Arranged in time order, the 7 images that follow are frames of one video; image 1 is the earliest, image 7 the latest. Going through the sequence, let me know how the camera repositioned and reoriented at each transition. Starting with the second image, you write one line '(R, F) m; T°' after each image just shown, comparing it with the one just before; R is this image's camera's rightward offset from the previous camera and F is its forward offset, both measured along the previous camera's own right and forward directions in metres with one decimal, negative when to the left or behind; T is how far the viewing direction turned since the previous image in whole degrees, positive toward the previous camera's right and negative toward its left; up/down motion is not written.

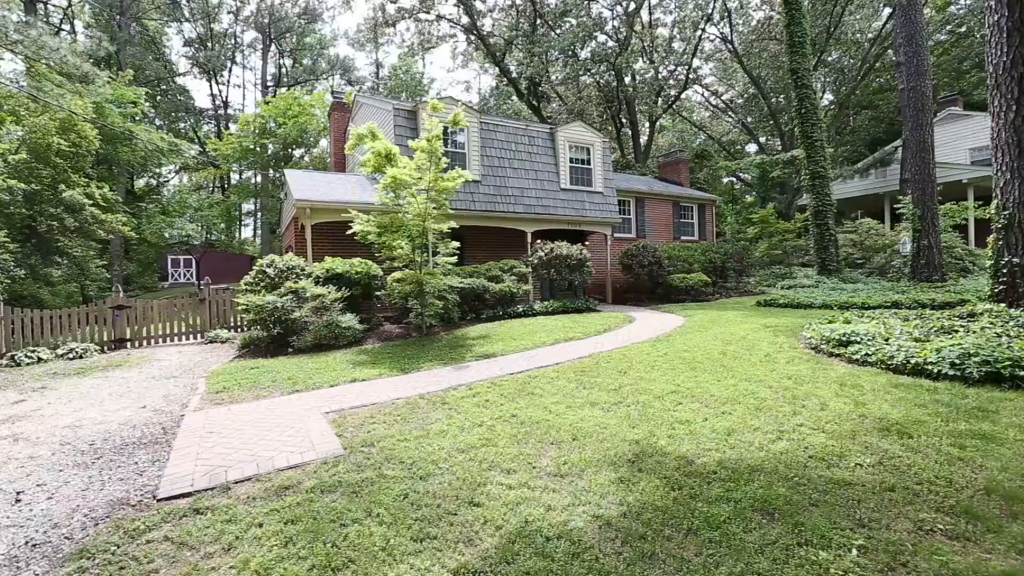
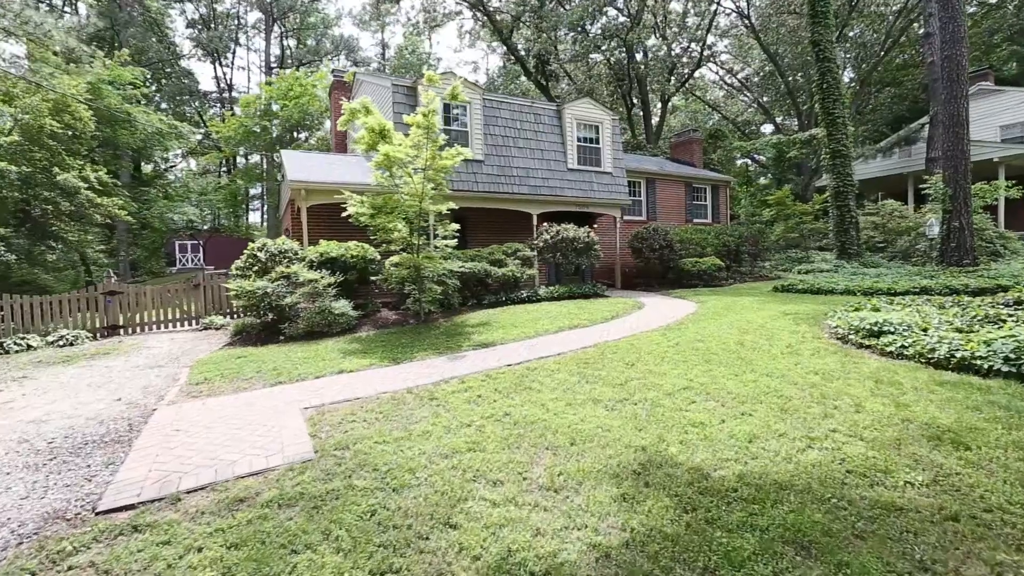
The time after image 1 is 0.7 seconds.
(+0.1, +0.4) m; -1°
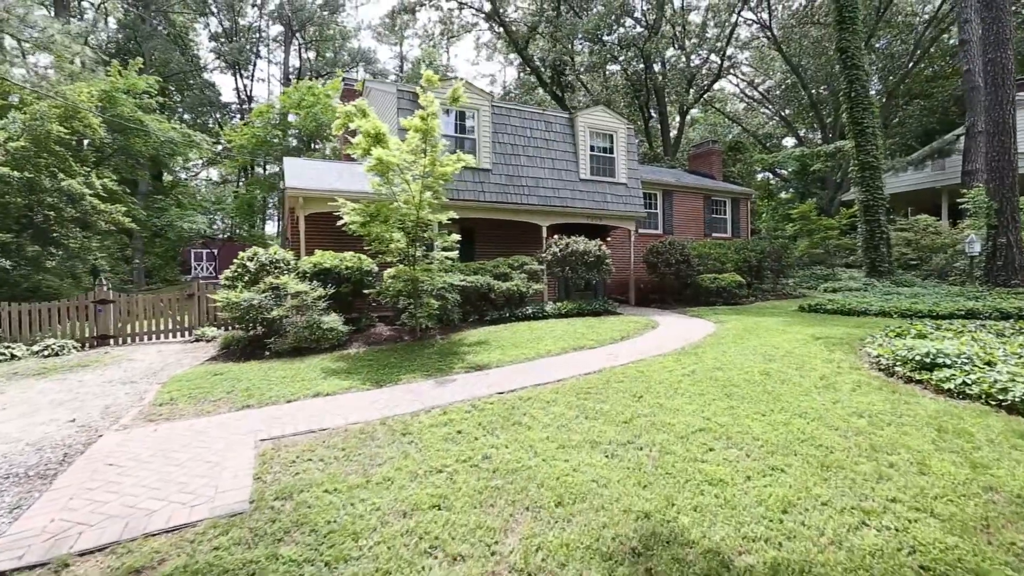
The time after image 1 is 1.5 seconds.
(+0.2, +0.6) m; -2°
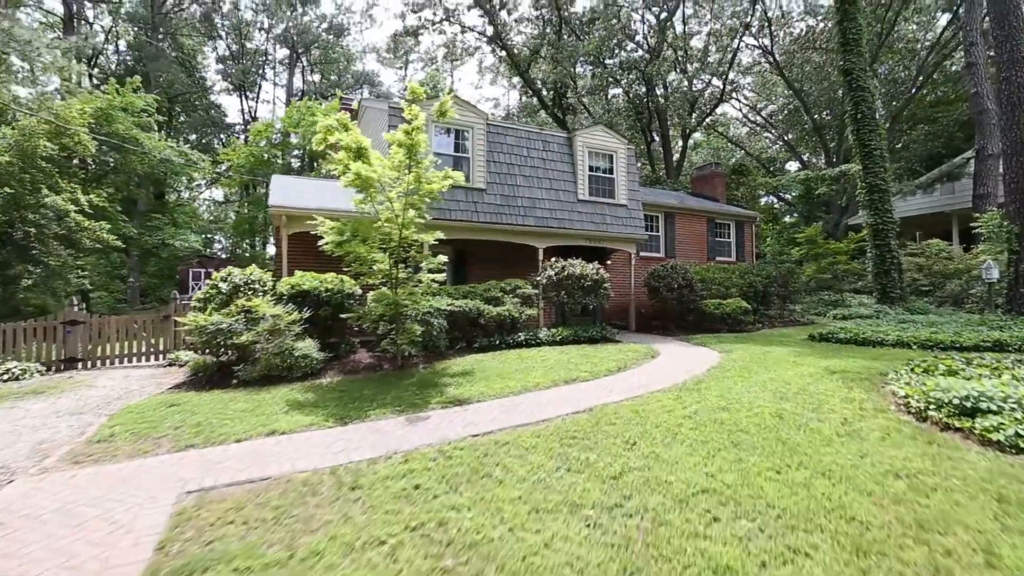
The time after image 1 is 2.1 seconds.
(+0.2, +0.5) m; 0°
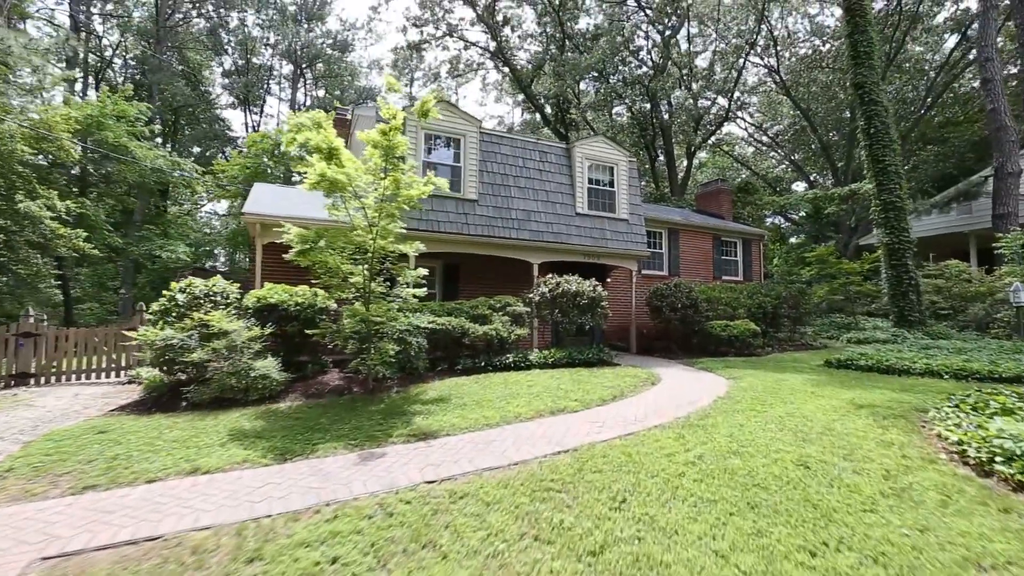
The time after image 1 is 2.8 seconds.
(+0.2, +0.7) m; -1°
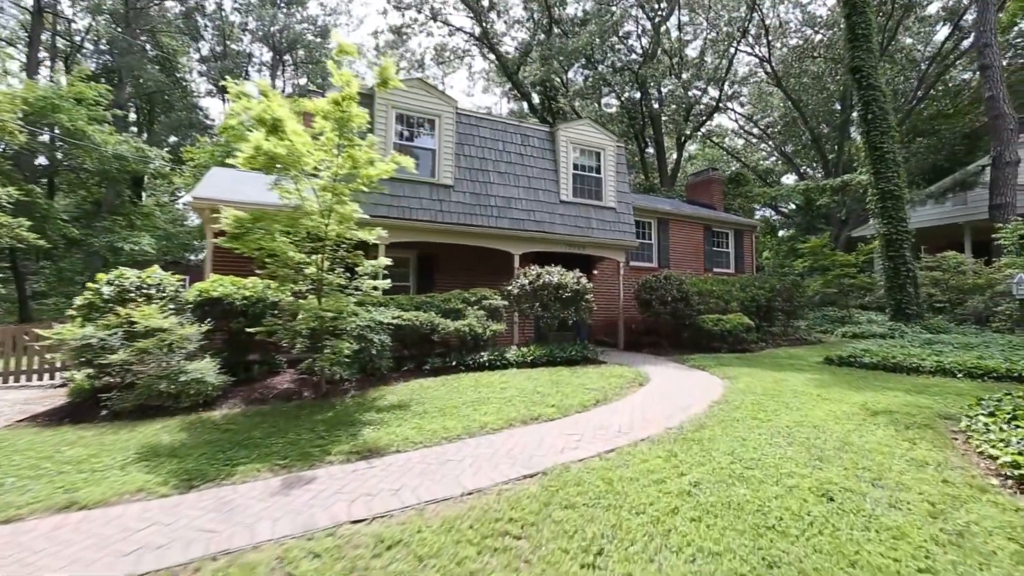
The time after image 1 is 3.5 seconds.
(+0.2, +0.7) m; +1°
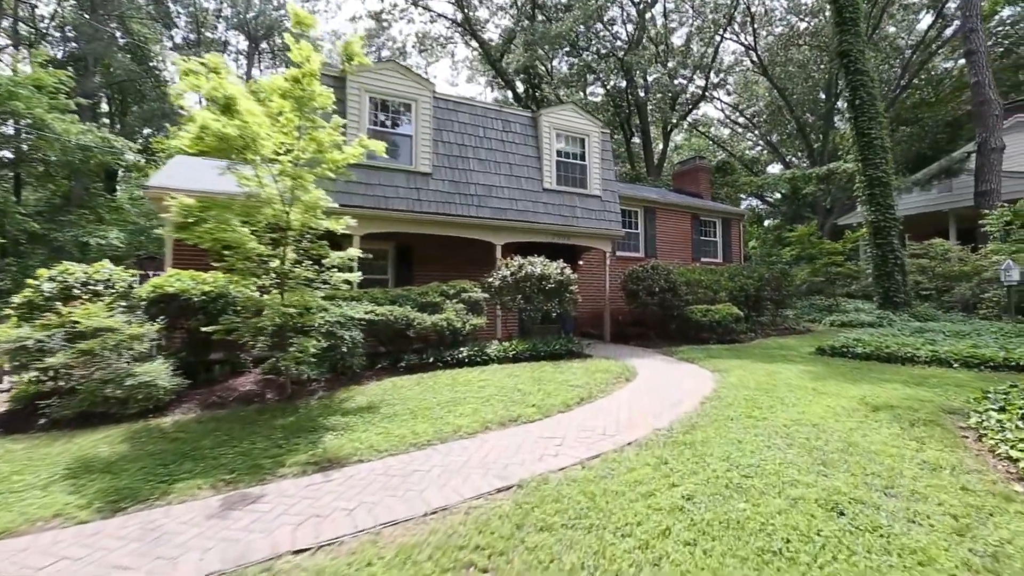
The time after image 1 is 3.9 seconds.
(+0.1, +0.4) m; +1°
